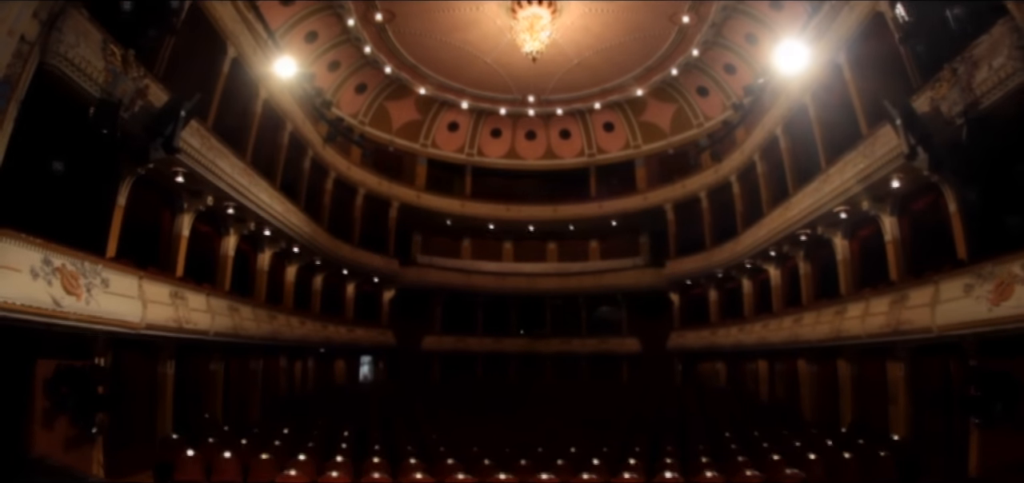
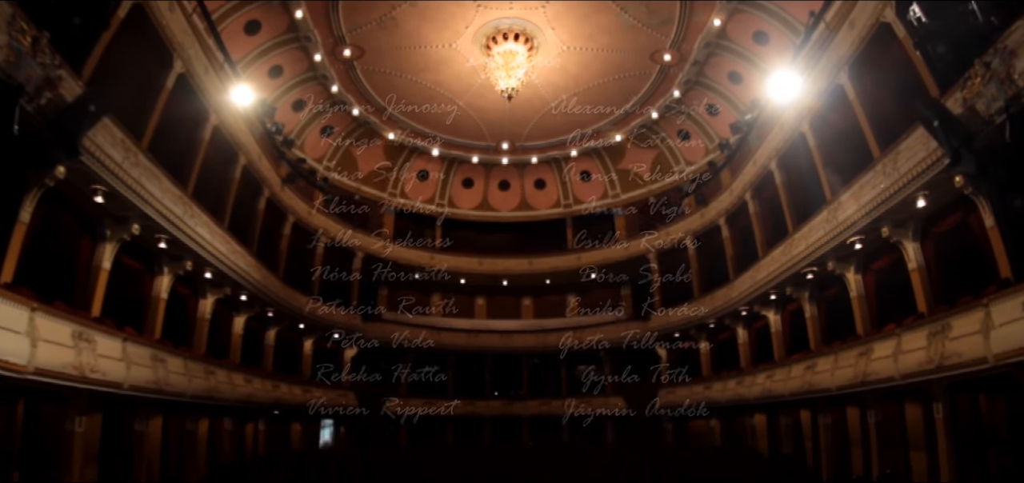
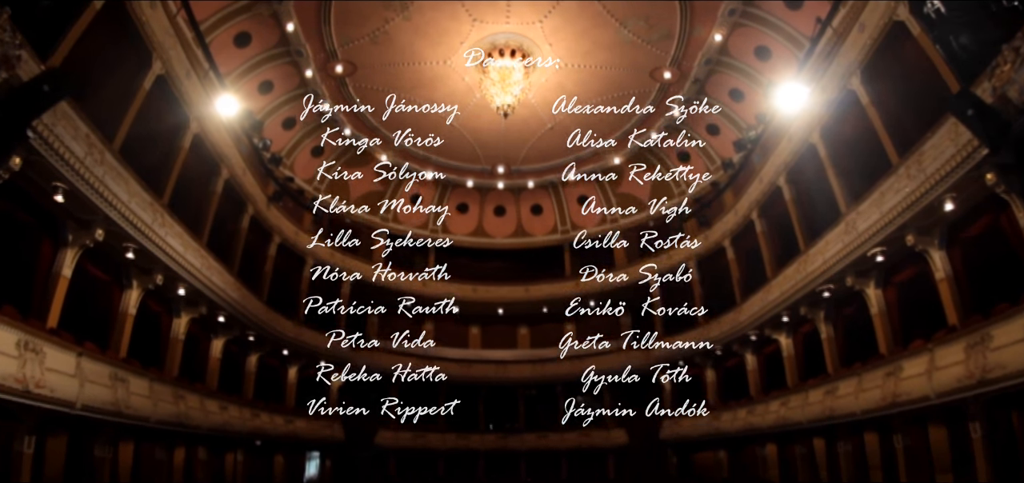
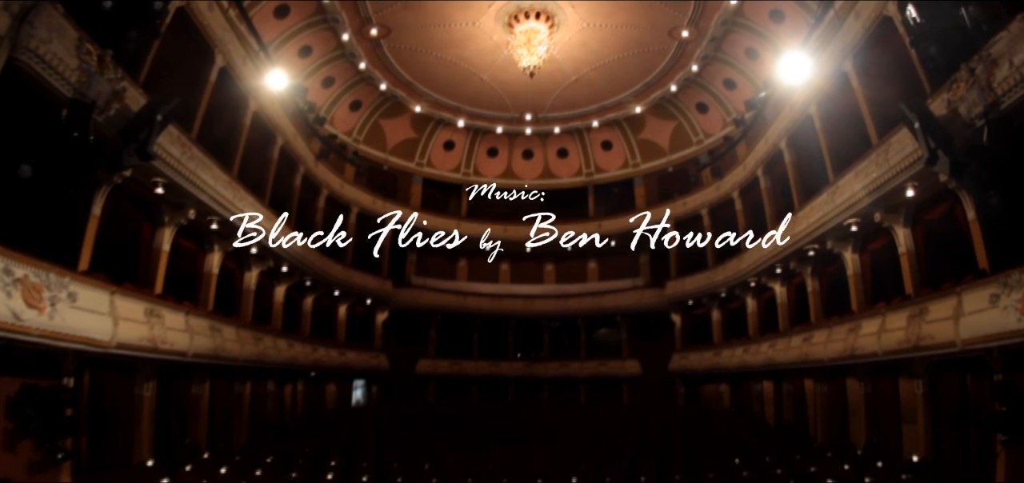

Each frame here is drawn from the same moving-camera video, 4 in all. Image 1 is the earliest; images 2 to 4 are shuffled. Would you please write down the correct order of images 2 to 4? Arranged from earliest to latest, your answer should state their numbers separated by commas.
4, 2, 3
